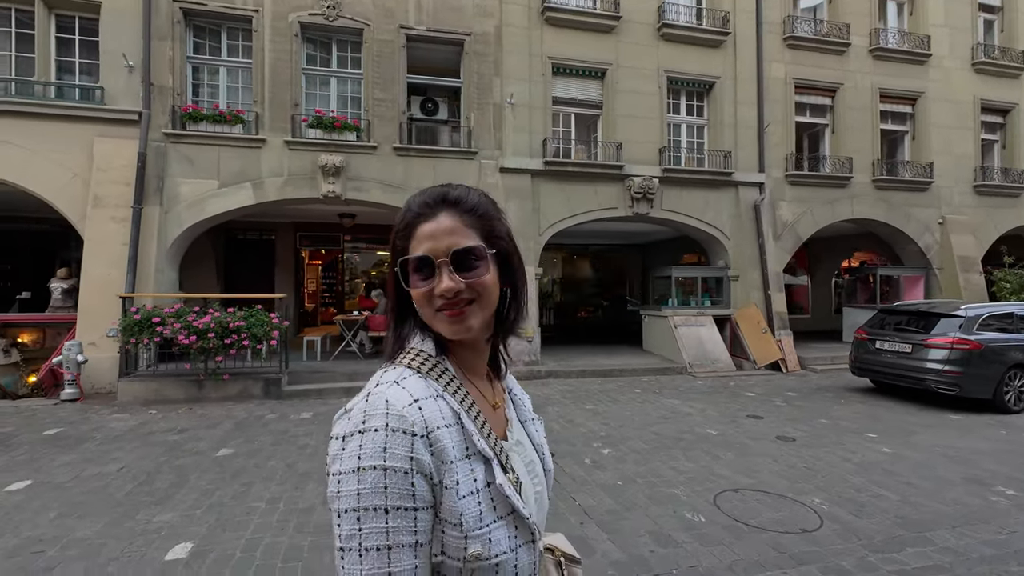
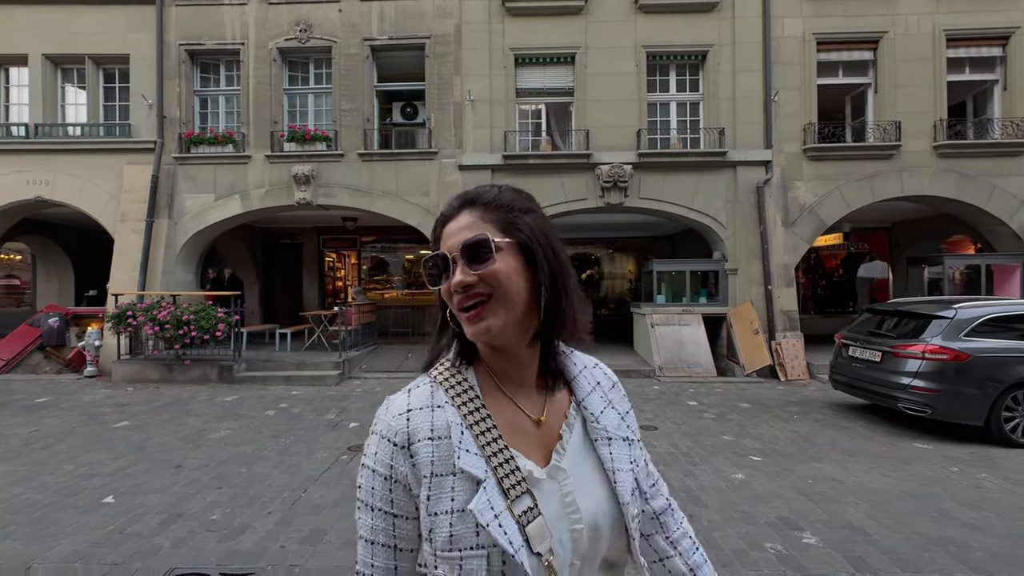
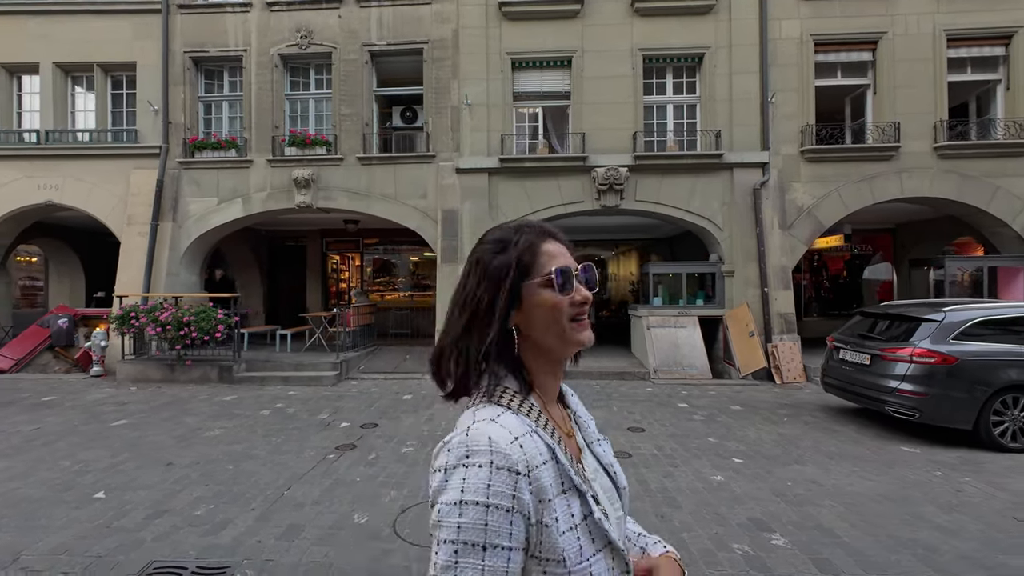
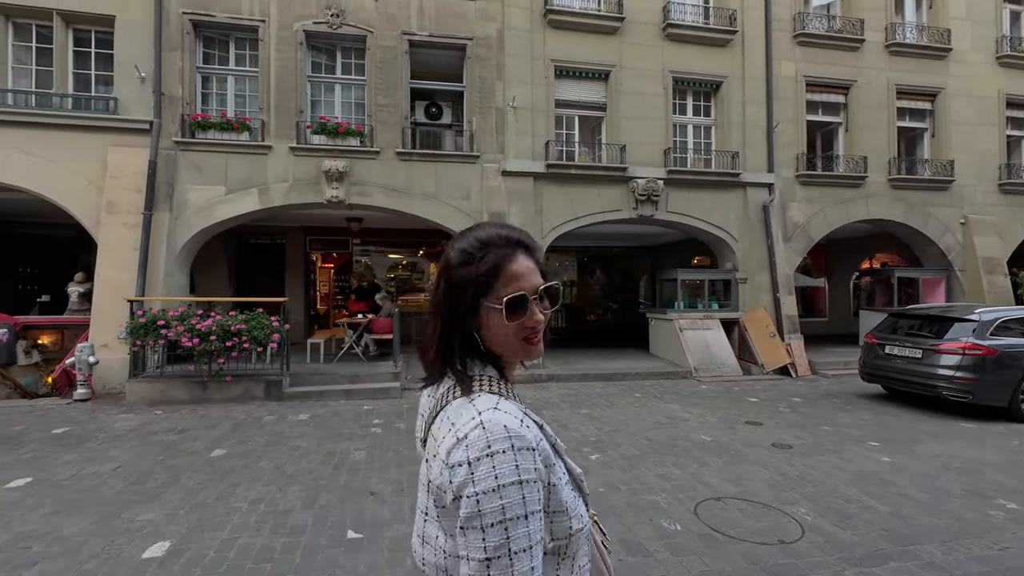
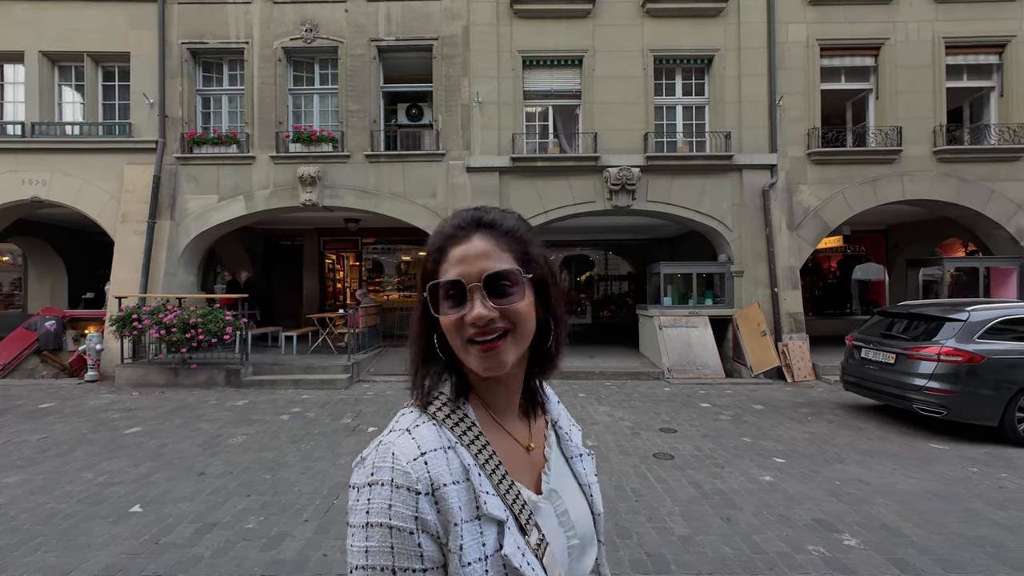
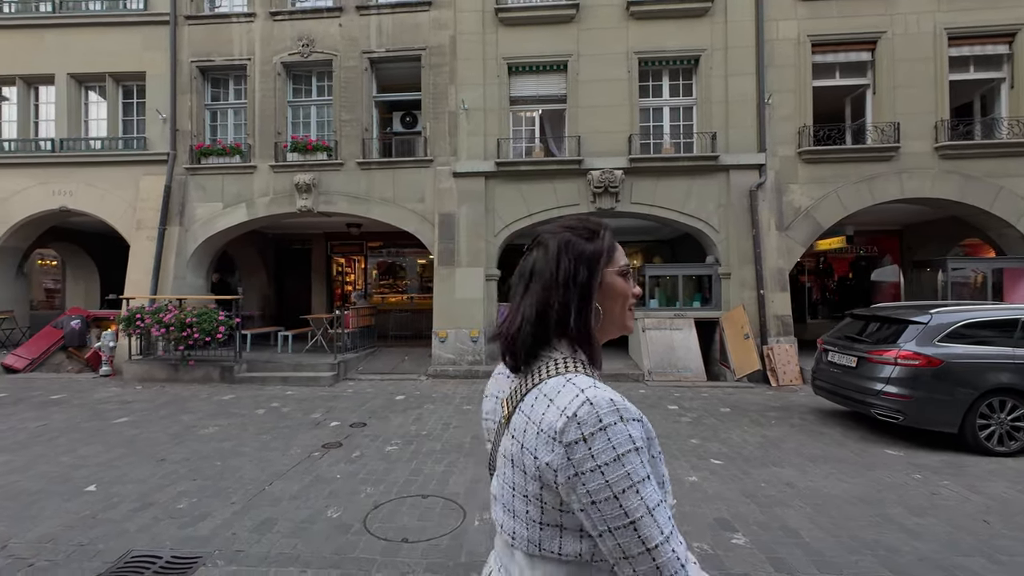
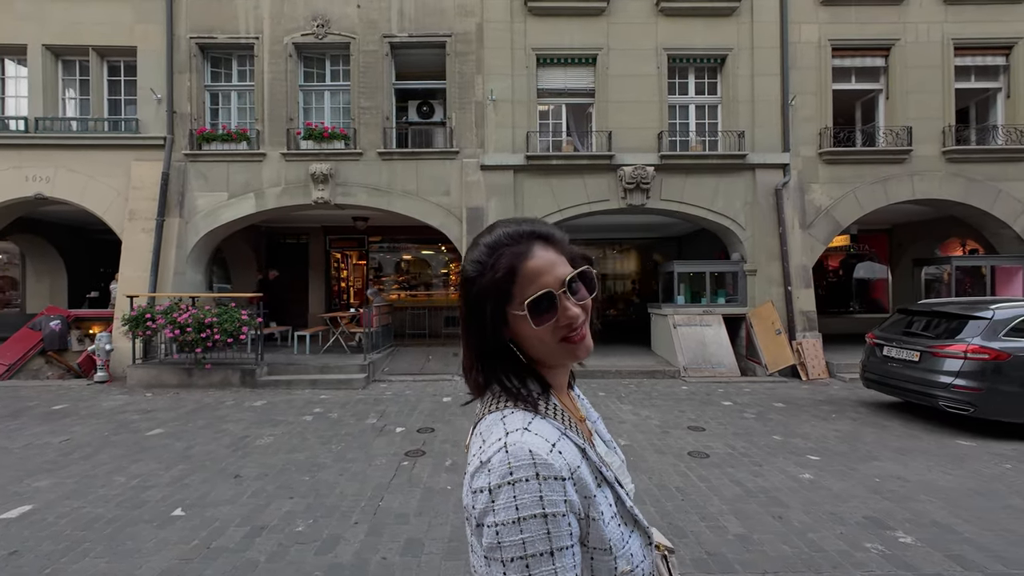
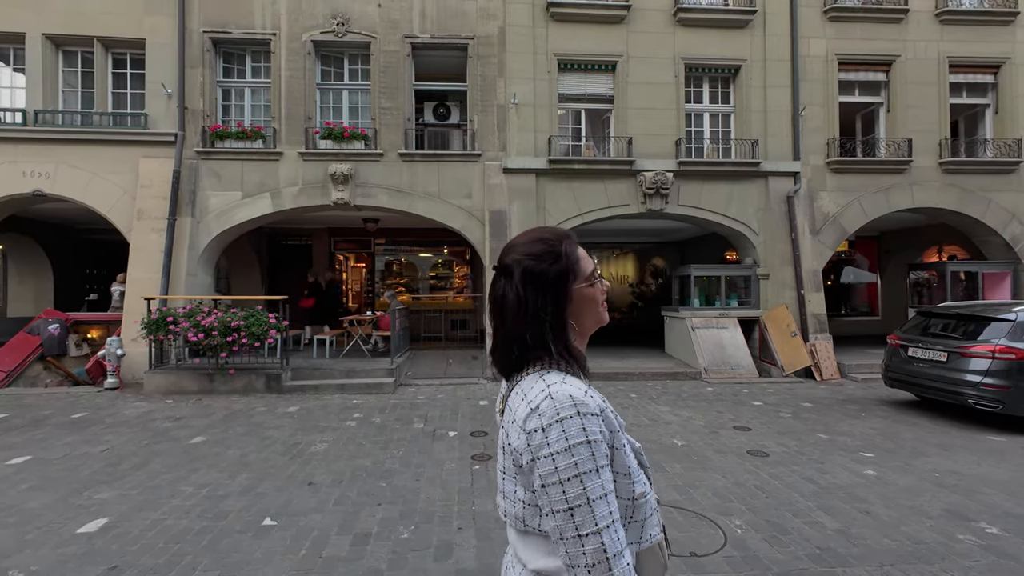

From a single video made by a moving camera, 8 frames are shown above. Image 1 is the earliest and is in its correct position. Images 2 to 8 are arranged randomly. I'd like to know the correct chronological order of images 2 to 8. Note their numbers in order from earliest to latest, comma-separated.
4, 8, 7, 5, 2, 3, 6
